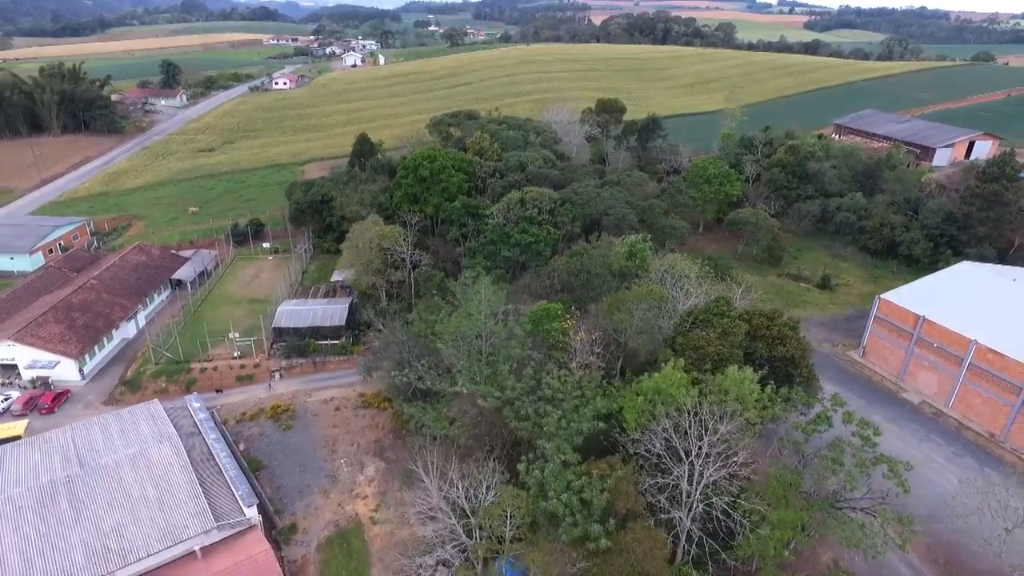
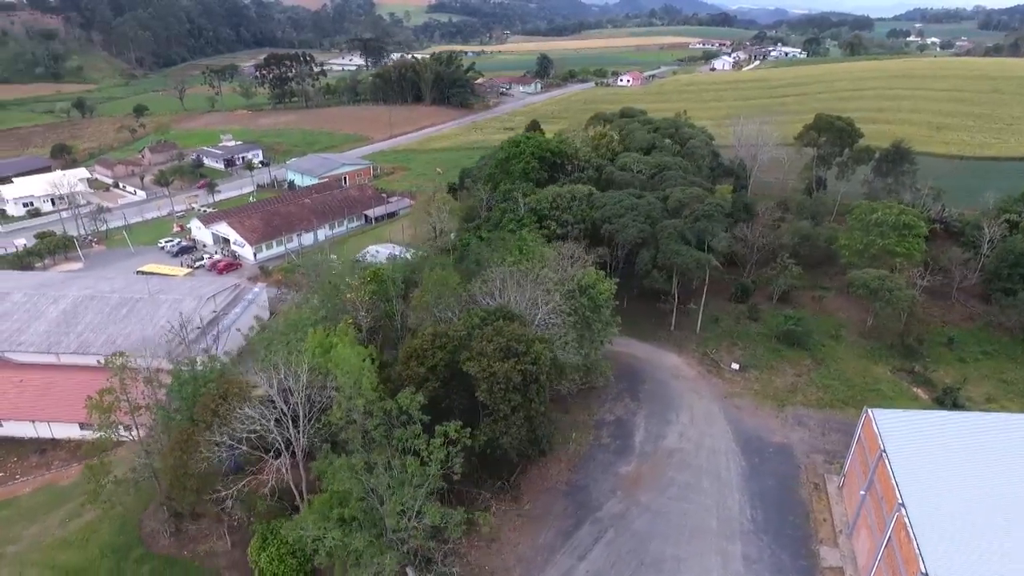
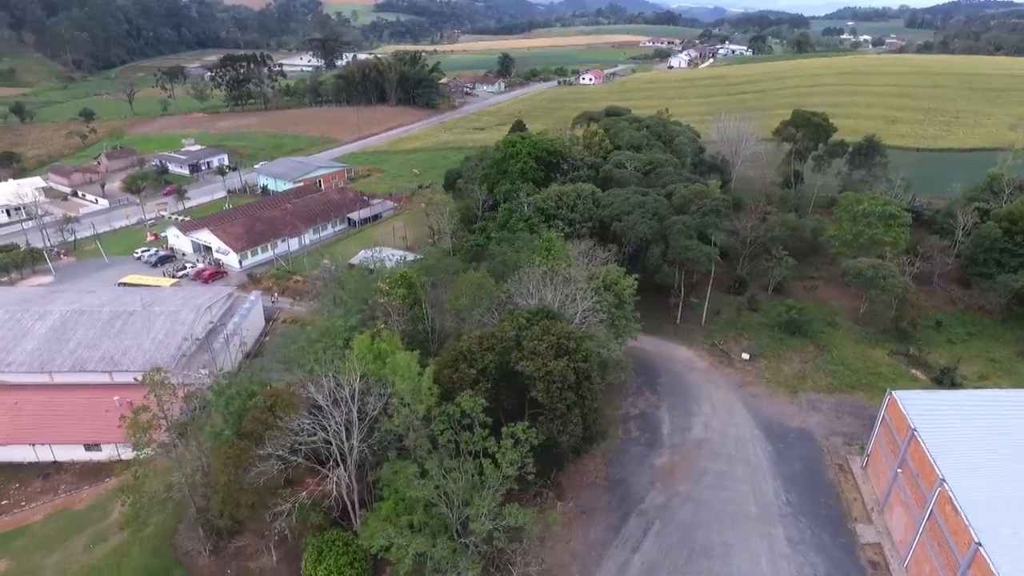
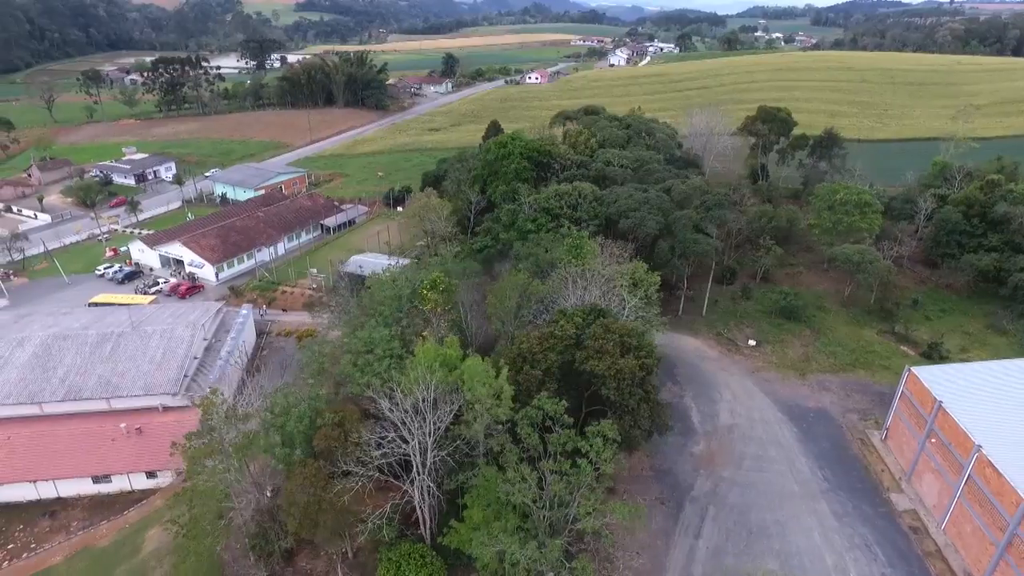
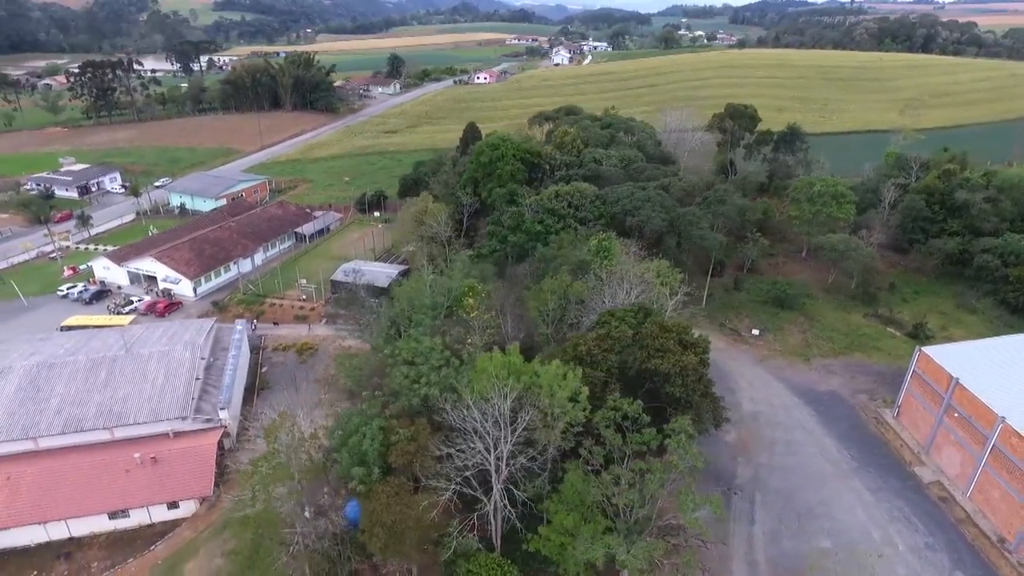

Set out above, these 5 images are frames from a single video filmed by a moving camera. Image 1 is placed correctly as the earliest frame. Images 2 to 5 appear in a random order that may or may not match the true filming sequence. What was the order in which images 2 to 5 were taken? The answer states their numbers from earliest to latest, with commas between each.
5, 4, 3, 2
